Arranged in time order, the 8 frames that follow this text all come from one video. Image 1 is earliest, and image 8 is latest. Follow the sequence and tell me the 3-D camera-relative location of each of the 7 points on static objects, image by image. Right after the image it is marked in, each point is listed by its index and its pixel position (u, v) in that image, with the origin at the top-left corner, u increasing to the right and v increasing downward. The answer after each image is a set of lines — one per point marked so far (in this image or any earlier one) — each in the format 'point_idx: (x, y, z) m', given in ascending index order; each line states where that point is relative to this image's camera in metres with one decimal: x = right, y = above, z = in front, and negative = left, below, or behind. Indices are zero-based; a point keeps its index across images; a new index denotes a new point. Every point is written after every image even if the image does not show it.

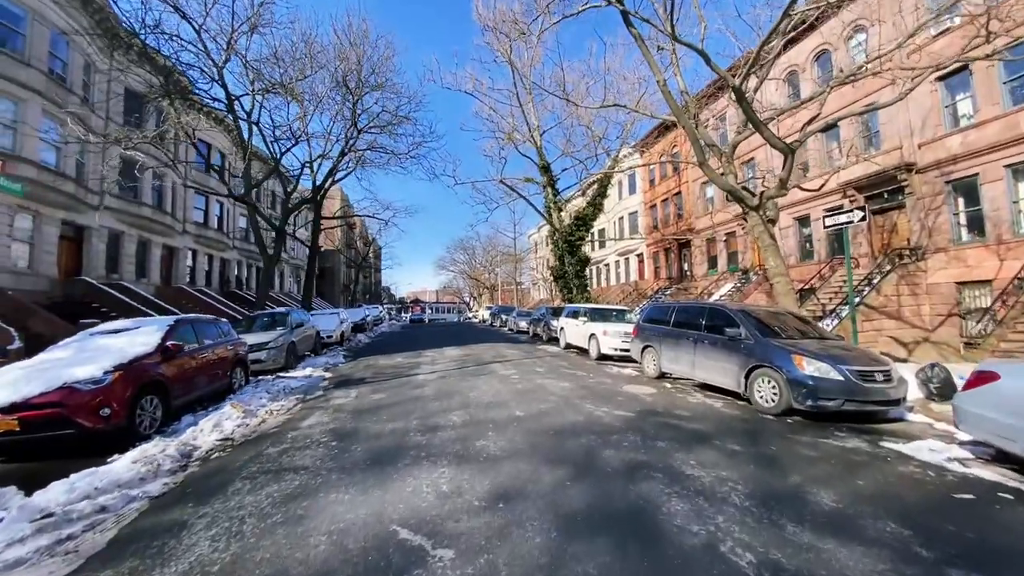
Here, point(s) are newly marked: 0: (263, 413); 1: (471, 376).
0: (-4.5, -2.2, +7.3) m
1: (-1.1, -2.3, +10.4) m
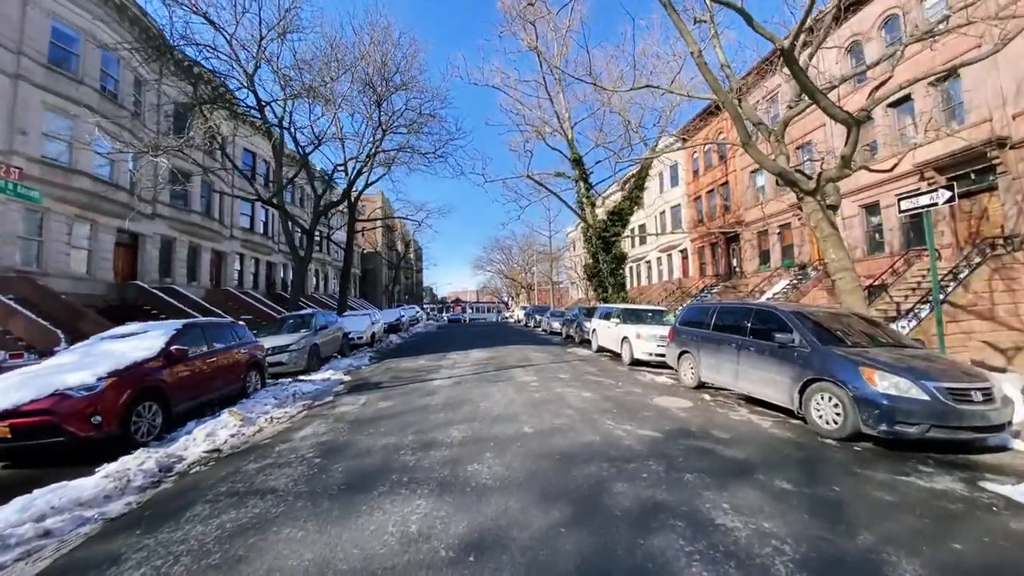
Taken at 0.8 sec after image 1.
0: (-4.3, -2.3, +7.0) m
1: (-0.6, -2.3, +9.7) m
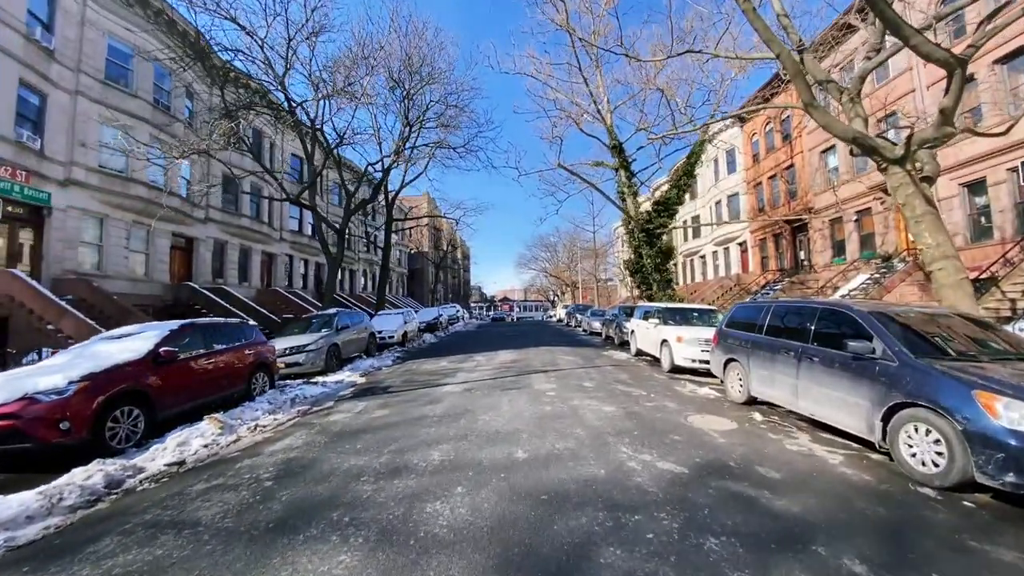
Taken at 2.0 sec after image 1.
0: (-4.3, -2.3, +6.5) m
1: (-0.2, -2.2, +8.8) m
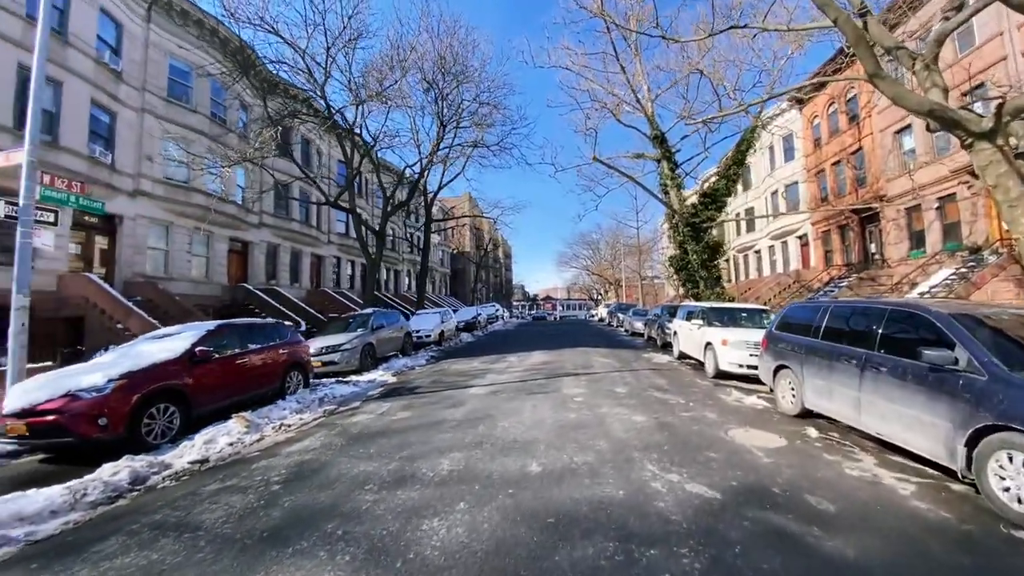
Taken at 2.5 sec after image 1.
0: (-4.0, -2.3, +6.6) m
1: (+0.3, -2.2, +8.4) m
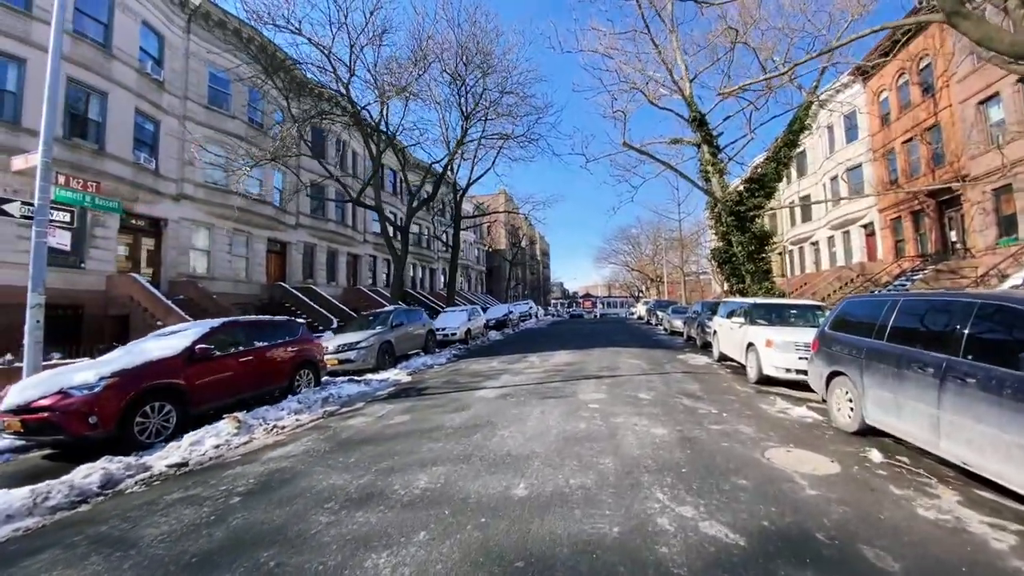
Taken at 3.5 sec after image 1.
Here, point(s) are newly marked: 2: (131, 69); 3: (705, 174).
0: (-3.9, -2.2, +6.4) m
1: (+0.5, -2.1, +7.7) m
2: (-14.7, +8.4, +15.6) m
3: (+9.4, +5.5, +19.6) m
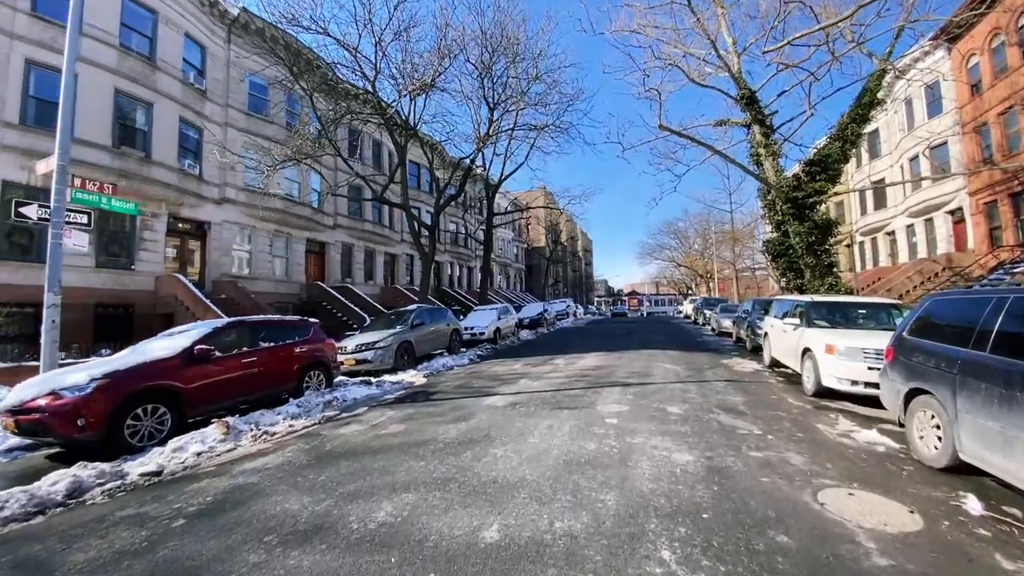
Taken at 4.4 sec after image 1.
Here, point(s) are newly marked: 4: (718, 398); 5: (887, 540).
0: (-3.9, -2.2, +6.0) m
1: (+0.7, -2.1, +6.9) m
2: (-13.7, +8.4, +16.3) m
3: (+10.7, +5.7, +17.7) m
4: (+3.8, -2.0, +7.5) m
5: (+3.0, -2.0, +3.2) m
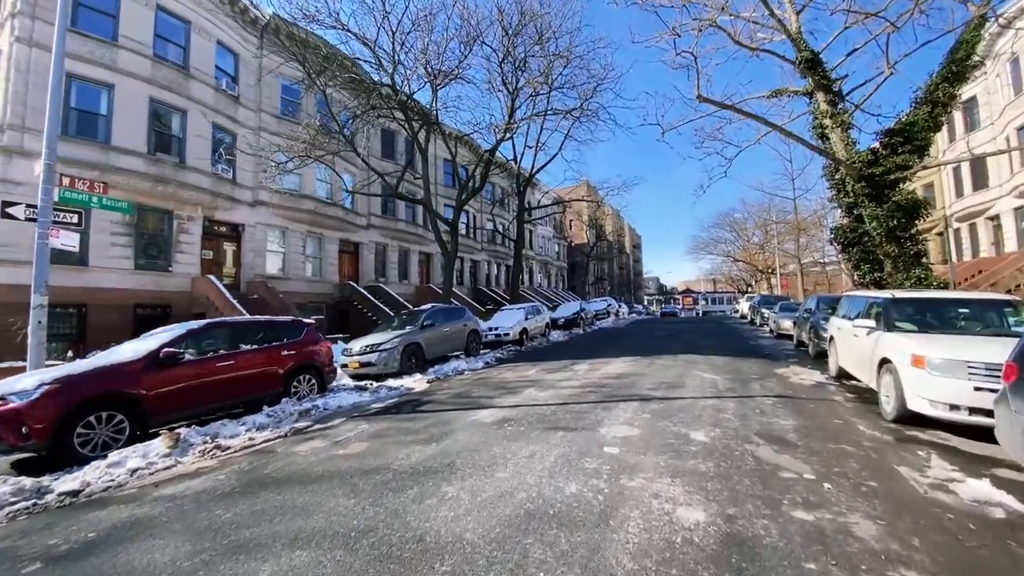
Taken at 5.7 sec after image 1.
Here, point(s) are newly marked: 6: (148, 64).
0: (-4.2, -2.2, +5.4) m
1: (+0.4, -2.0, +5.7) m
2: (-12.7, +8.4, +16.8) m
3: (+11.7, +5.9, +15.2) m
4: (+3.7, -1.9, +6.0) m
5: (+2.3, -1.9, +1.8) m
6: (-13.6, +8.3, +15.0) m
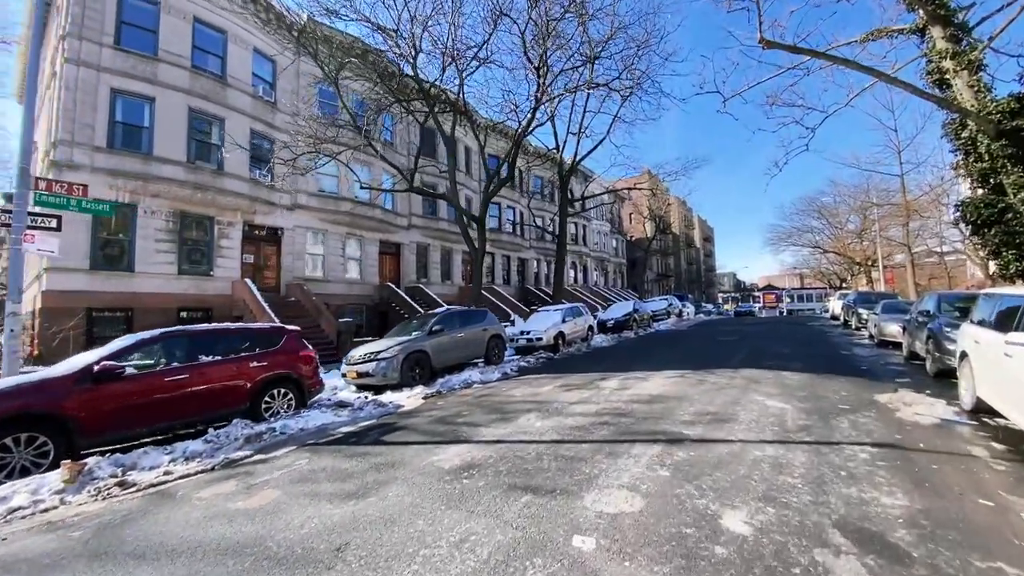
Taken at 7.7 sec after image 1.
0: (-4.7, -2.3, +4.6) m
1: (0.0, -2.0, +4.1) m
2: (-11.4, +8.3, +17.2) m
3: (+12.5, +6.0, +11.7) m
4: (+3.2, -1.9, +3.9) m
5: (+1.1, -1.9, -0.1) m
6: (-12.5, +8.2, +15.5) m
